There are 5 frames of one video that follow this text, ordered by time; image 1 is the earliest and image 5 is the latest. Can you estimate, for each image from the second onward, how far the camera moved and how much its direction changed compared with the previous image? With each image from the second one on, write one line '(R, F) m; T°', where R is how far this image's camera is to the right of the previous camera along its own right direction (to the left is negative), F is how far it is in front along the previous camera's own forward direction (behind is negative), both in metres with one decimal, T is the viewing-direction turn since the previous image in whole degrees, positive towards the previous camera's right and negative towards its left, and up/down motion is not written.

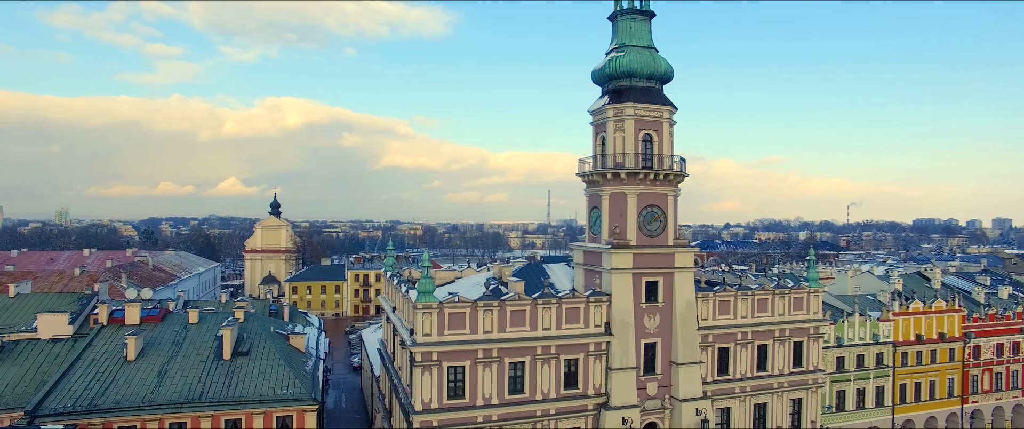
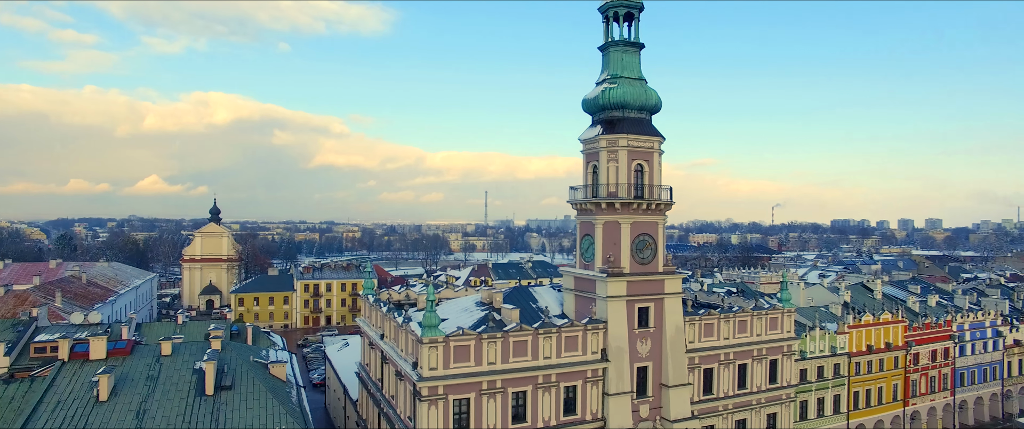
(-3.2, -0.1) m; +7°
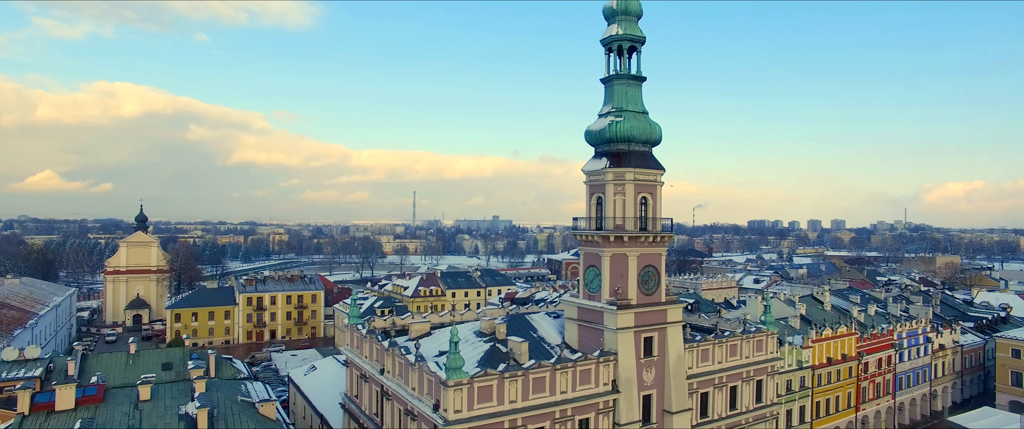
(-4.4, +0.5) m; +8°
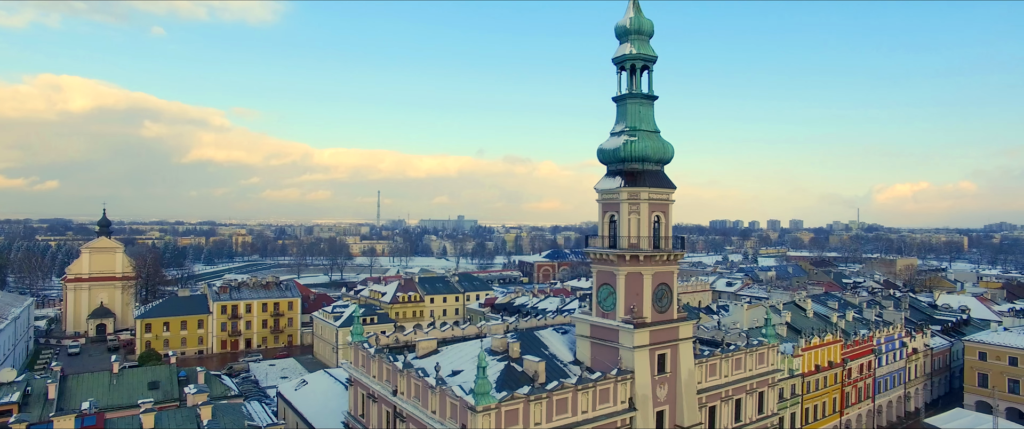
(-2.8, +0.3) m; +4°
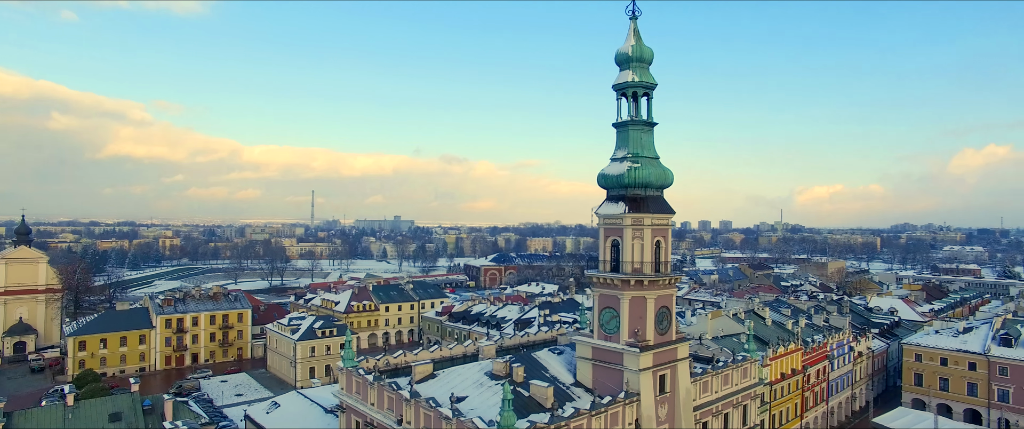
(-3.8, +0.5) m; +7°
